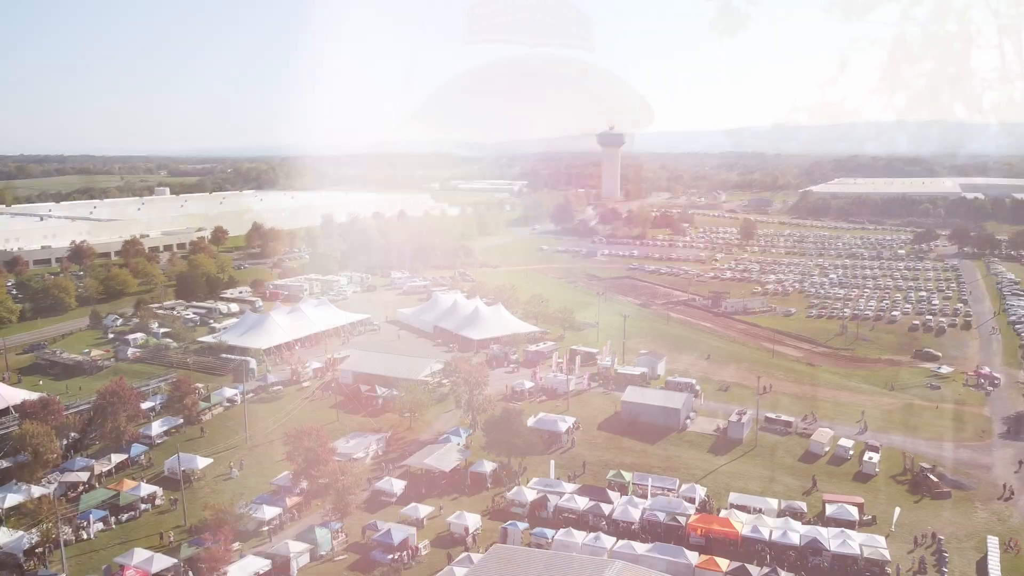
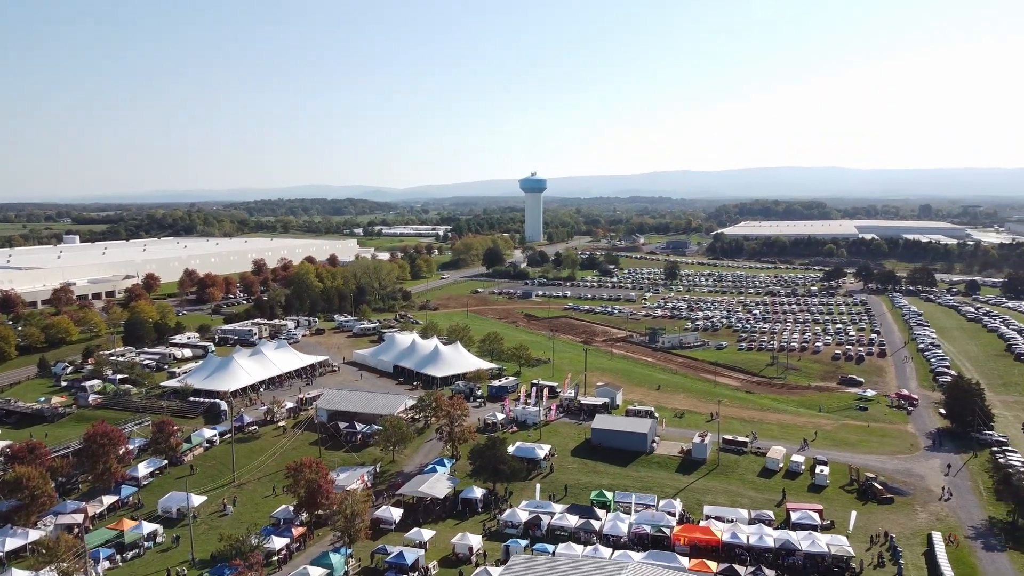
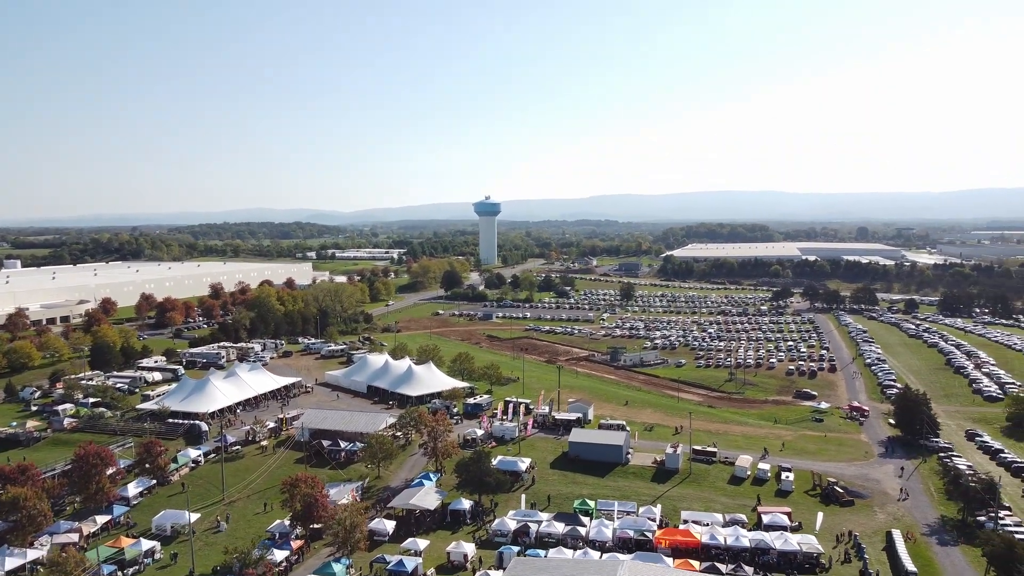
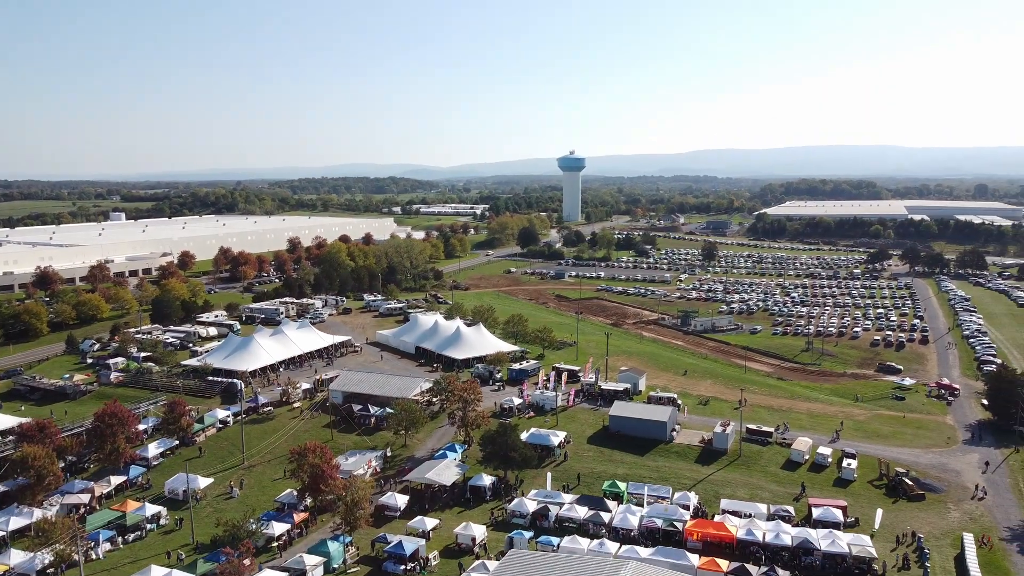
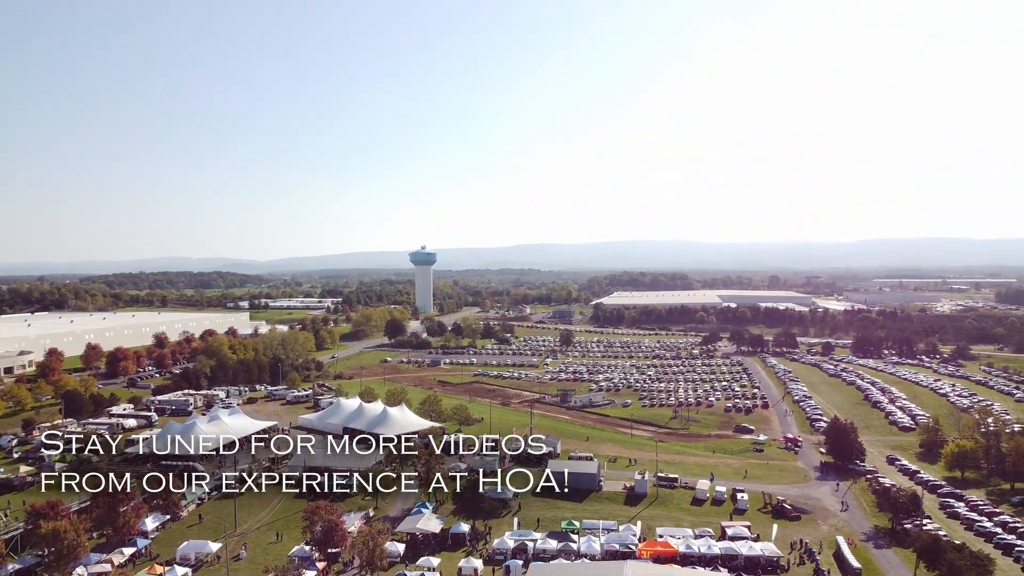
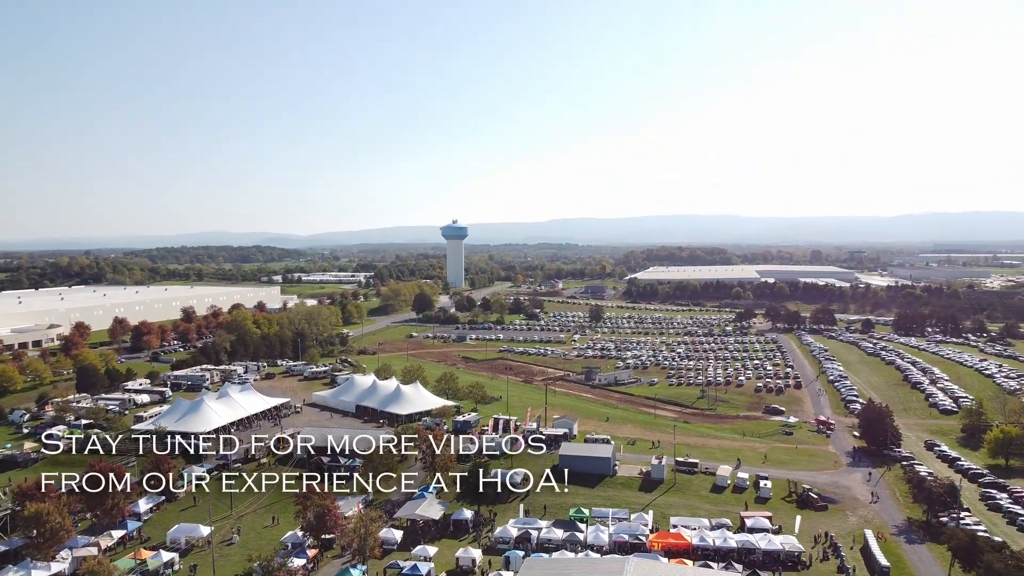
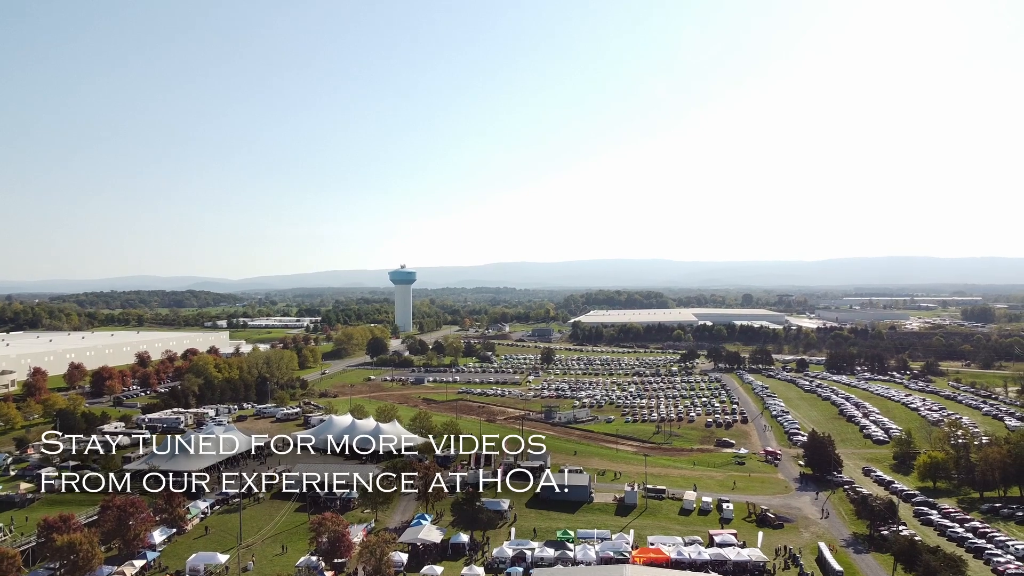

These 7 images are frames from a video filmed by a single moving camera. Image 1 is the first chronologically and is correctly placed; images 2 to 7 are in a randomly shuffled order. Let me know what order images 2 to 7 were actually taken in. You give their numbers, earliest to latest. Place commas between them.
4, 2, 3, 6, 5, 7
